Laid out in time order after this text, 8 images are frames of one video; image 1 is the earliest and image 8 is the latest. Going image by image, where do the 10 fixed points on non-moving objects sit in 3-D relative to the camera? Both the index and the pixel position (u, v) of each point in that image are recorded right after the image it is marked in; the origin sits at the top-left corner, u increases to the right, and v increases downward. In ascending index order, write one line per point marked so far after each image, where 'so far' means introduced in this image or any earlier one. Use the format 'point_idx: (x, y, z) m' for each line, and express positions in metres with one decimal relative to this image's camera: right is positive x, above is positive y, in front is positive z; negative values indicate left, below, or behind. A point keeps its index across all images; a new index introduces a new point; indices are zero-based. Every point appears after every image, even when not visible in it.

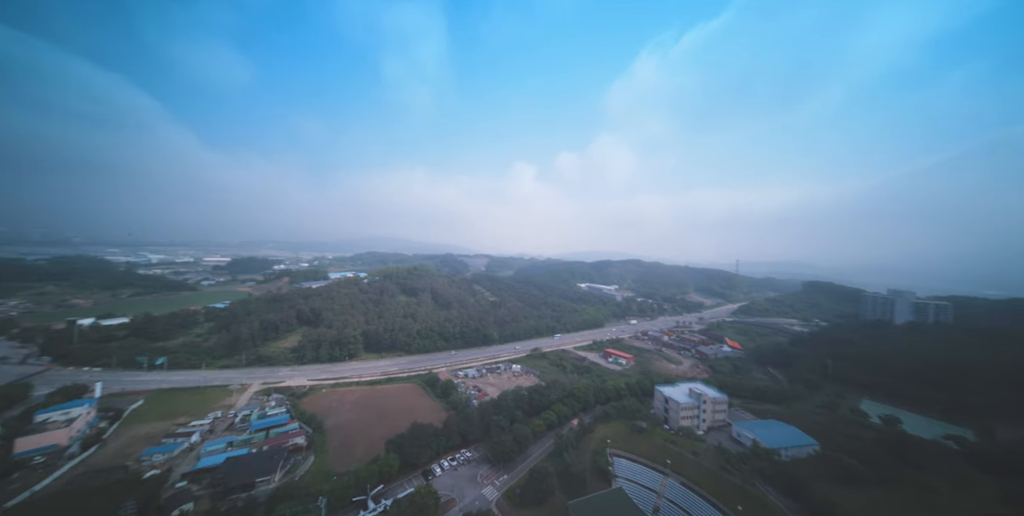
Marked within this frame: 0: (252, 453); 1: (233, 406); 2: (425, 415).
0: (-10.0, -7.6, +13.0) m
1: (-13.6, -7.3, +16.9) m
2: (-3.6, -6.5, +13.5) m
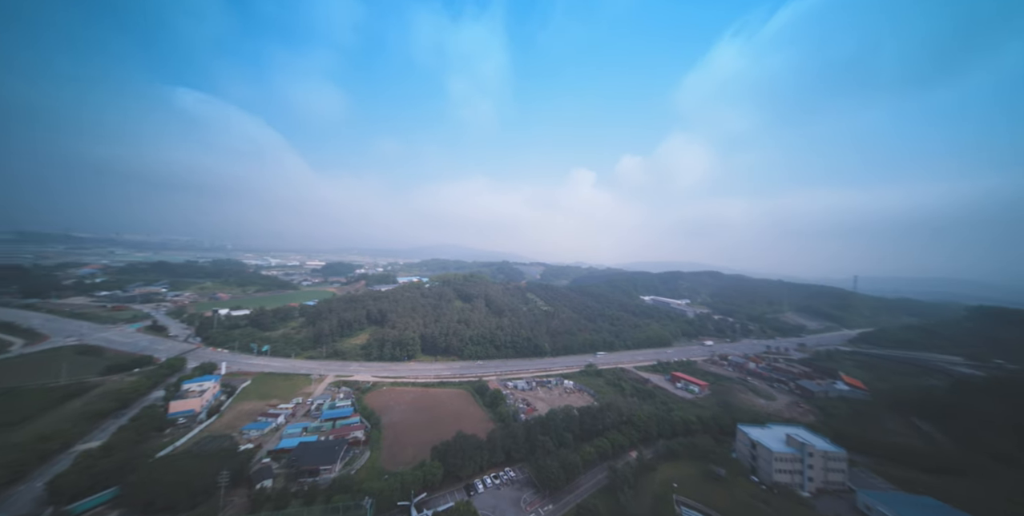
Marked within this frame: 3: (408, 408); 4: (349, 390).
0: (-7.9, -7.6, +13.8) m
1: (-10.8, -7.4, +18.3) m
2: (-1.6, -6.7, +13.2) m
3: (-5.0, -7.3, +16.1) m
4: (-8.7, -7.2, +17.9) m
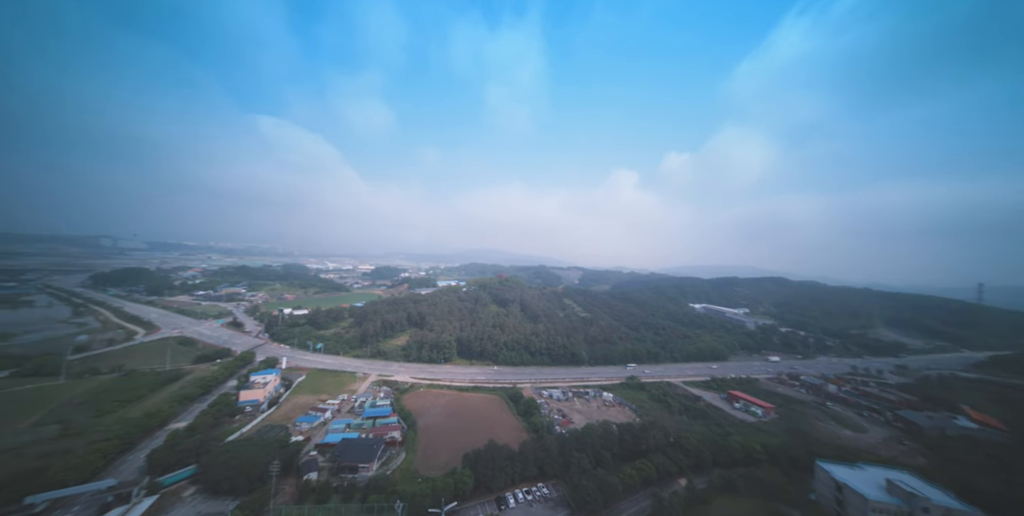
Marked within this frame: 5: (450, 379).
0: (-6.5, -7.7, +14.1) m
1: (-8.8, -7.5, +18.8) m
2: (-0.2, -6.8, +12.7) m
3: (-3.3, -7.5, +16.1) m
4: (-6.8, -7.3, +18.3) m
5: (-3.6, -7.1, +19.2) m
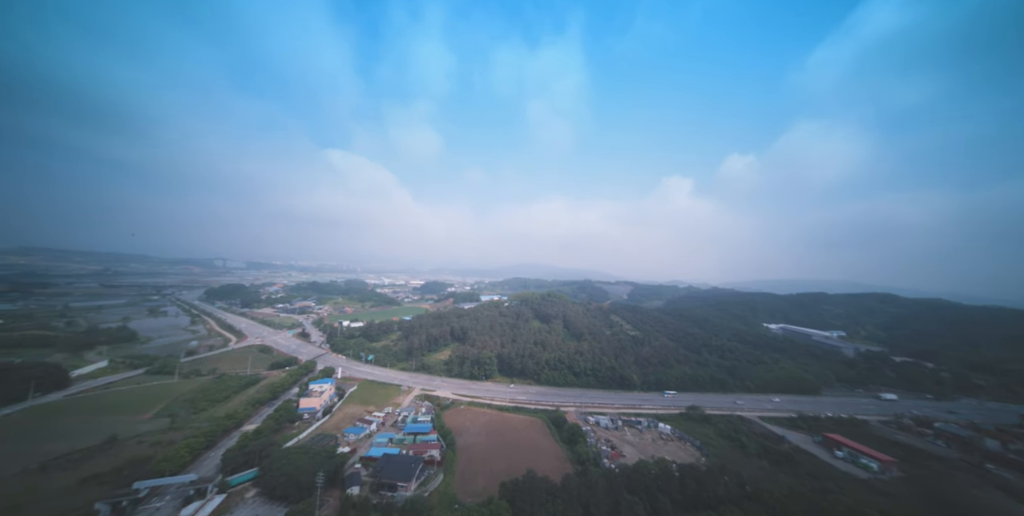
0: (-4.8, -8.3, +13.8) m
1: (-6.4, -8.3, +18.8) m
2: (+1.3, -7.3, +11.7) m
3: (-1.4, -8.1, +15.3) m
4: (-4.5, -8.1, +18.0) m
5: (-1.2, -7.9, +18.5) m
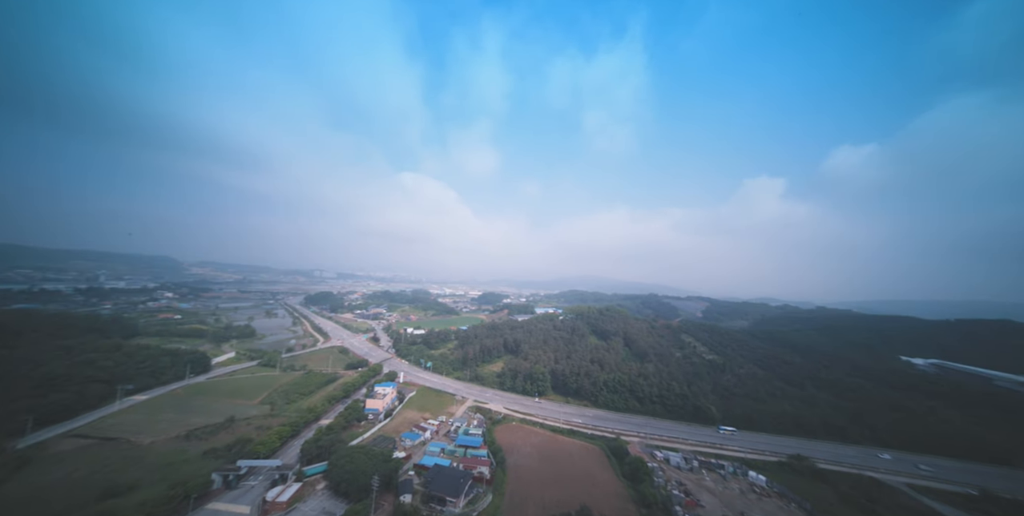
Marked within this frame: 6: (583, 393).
0: (-2.6, -8.6, +13.3) m
1: (-3.4, -8.9, +18.6) m
2: (+3.0, -7.6, +10.3) m
3: (+1.0, -8.5, +14.3) m
4: (-1.6, -8.6, +17.5) m
5: (+1.7, -8.4, +17.4) m
6: (+4.1, -7.8, +18.9) m
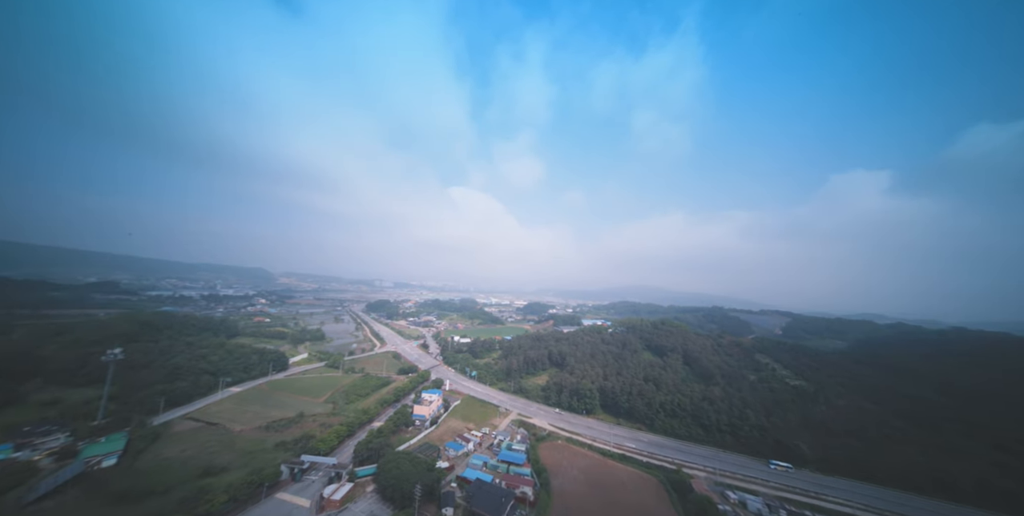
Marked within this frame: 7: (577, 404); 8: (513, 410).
0: (-0.9, -8.9, +12.6) m
1: (-1.0, -9.3, +17.9) m
2: (+4.2, -7.7, +8.9) m
3: (+2.8, -8.8, +13.1) m
4: (+0.6, -9.0, +16.6) m
5: (+3.9, -8.8, +16.1) m
6: (+6.5, -8.2, +17.2) m
7: (+3.7, -8.4, +18.9) m
8: (-0.1, -9.3, +19.7) m
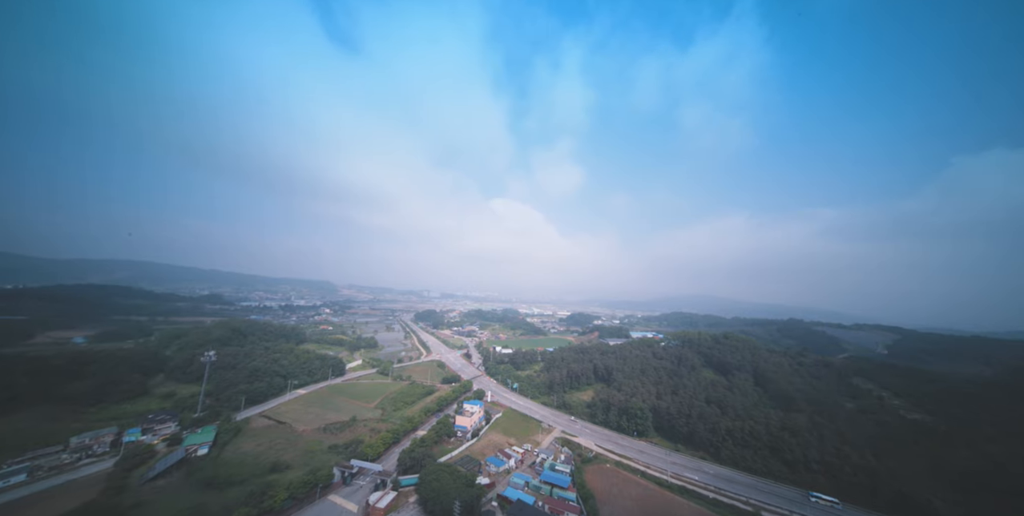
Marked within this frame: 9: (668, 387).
0: (+0.6, -9.1, +11.6) m
1: (+1.2, -9.7, +16.9) m
2: (+5.2, -7.8, +7.3) m
3: (+4.4, -9.0, +11.6) m
4: (+2.7, -9.3, +15.3) m
5: (+5.8, -9.0, +14.4) m
6: (+8.6, -8.5, +15.2) m
7: (+6.0, -8.7, +17.2) m
8: (+2.3, -9.7, +18.5) m
9: (+9.1, -7.5, +19.1) m
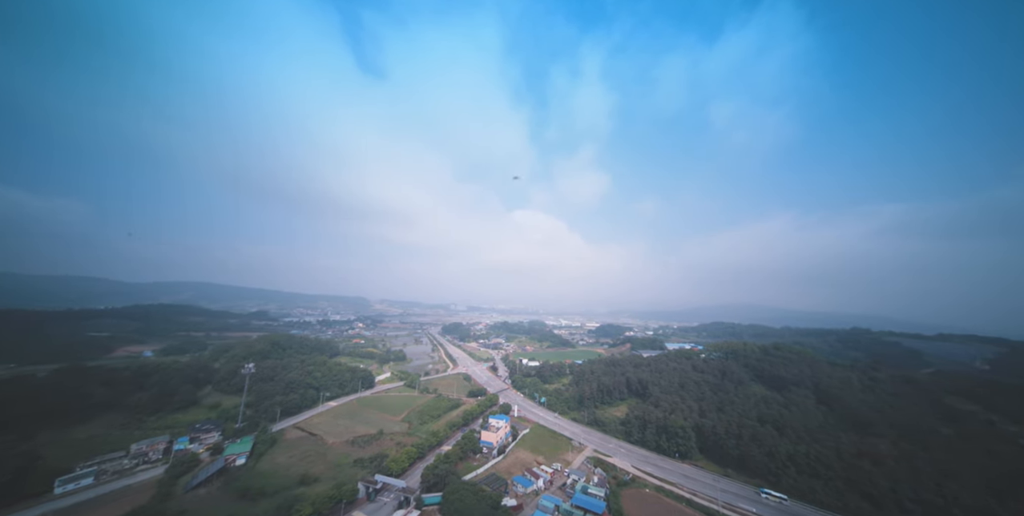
0: (+1.6, -9.1, +10.4) m
1: (+2.5, -9.9, +15.6) m
2: (+5.8, -7.5, +5.8) m
3: (+5.3, -8.9, +10.1) m
4: (+3.9, -9.4, +13.9) m
5: (+7.0, -9.1, +12.8) m
6: (+9.7, -8.5, +13.4) m
7: (+7.3, -8.9, +15.6) m
8: (+3.8, -9.9, +17.1) m
9: (+10.6, -7.6, +17.3) m
